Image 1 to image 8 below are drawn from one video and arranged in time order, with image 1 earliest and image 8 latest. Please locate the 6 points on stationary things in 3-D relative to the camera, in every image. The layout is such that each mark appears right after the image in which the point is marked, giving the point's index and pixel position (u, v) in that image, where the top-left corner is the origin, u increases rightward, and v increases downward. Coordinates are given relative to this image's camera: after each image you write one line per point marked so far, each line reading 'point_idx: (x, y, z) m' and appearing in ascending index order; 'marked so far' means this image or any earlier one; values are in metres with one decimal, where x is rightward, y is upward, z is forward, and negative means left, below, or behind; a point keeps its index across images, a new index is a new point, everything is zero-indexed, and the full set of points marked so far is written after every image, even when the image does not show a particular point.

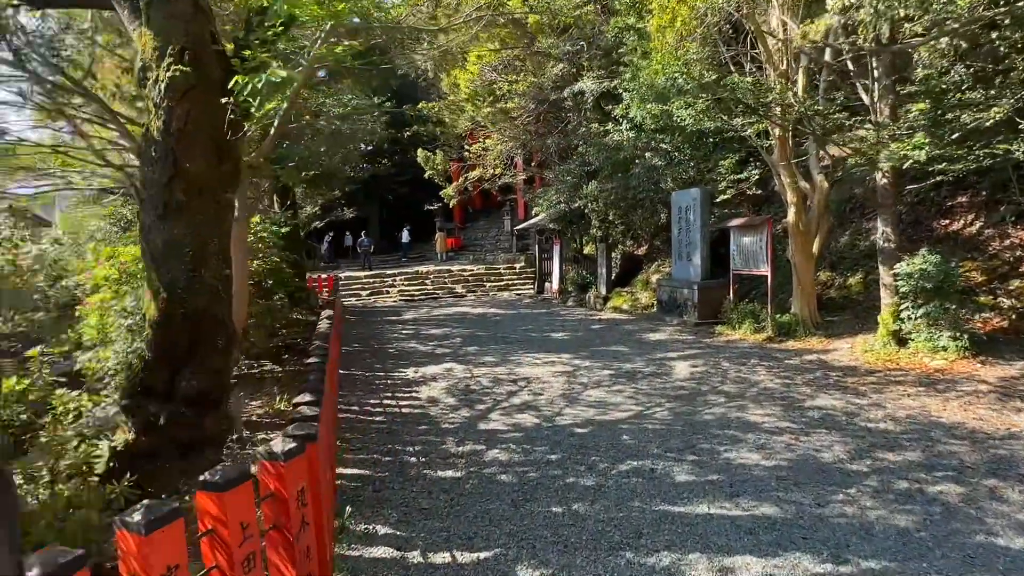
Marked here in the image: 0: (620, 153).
0: (+2.5, +3.2, +14.0) m
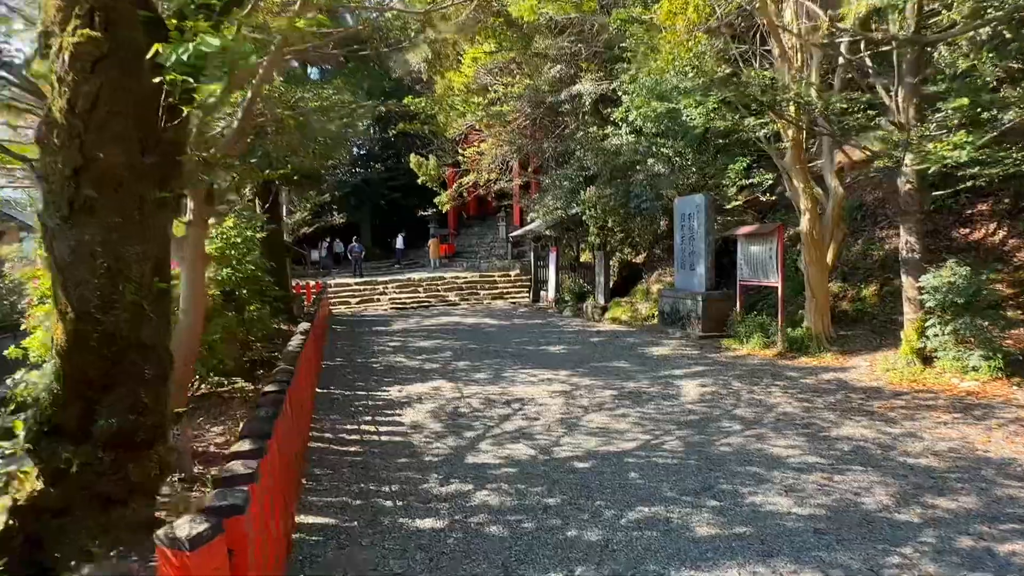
0: (+2.4, +3.0, +13.5) m
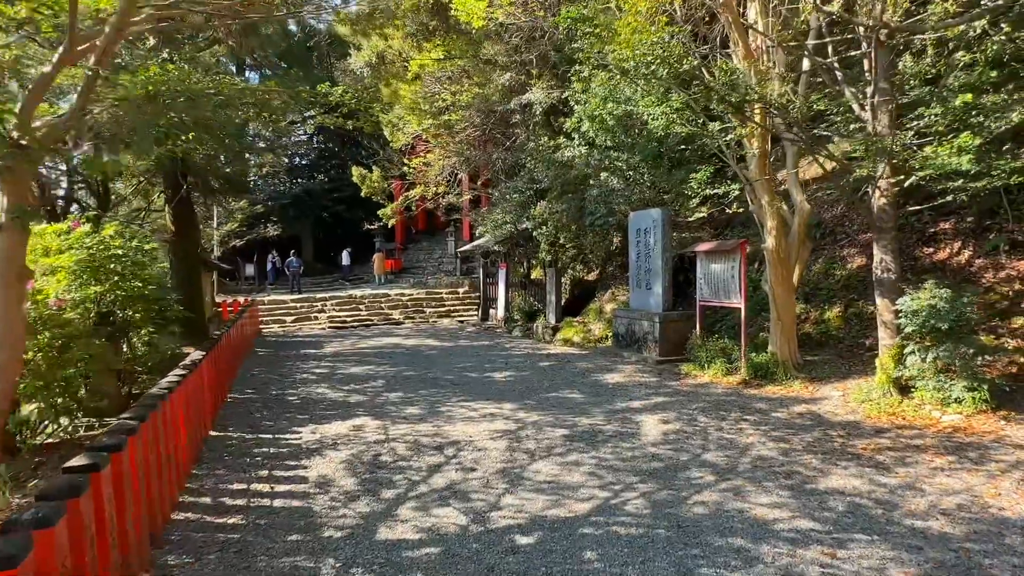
0: (+1.3, +2.5, +12.8) m
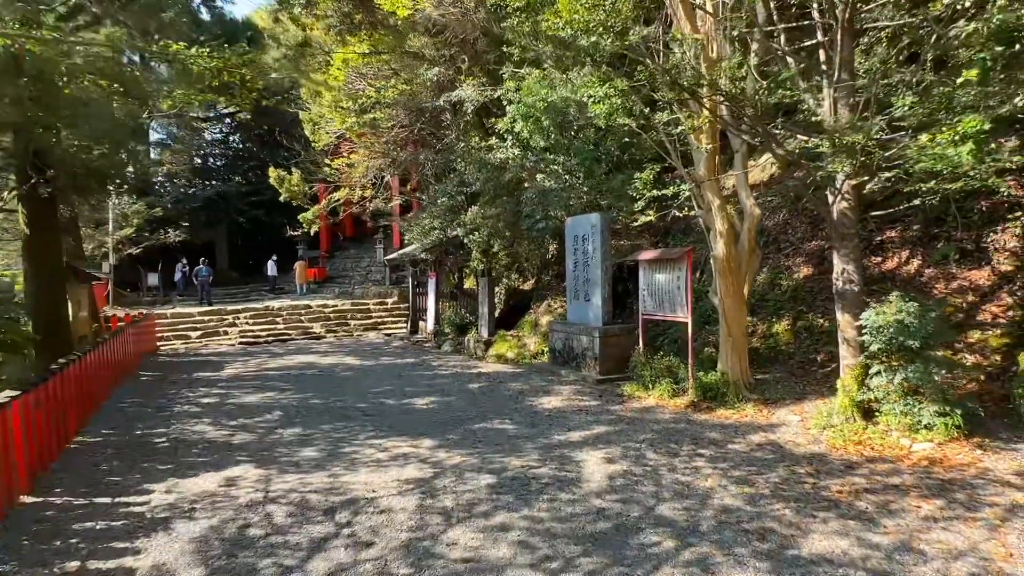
0: (-0.2, +2.3, +11.9) m
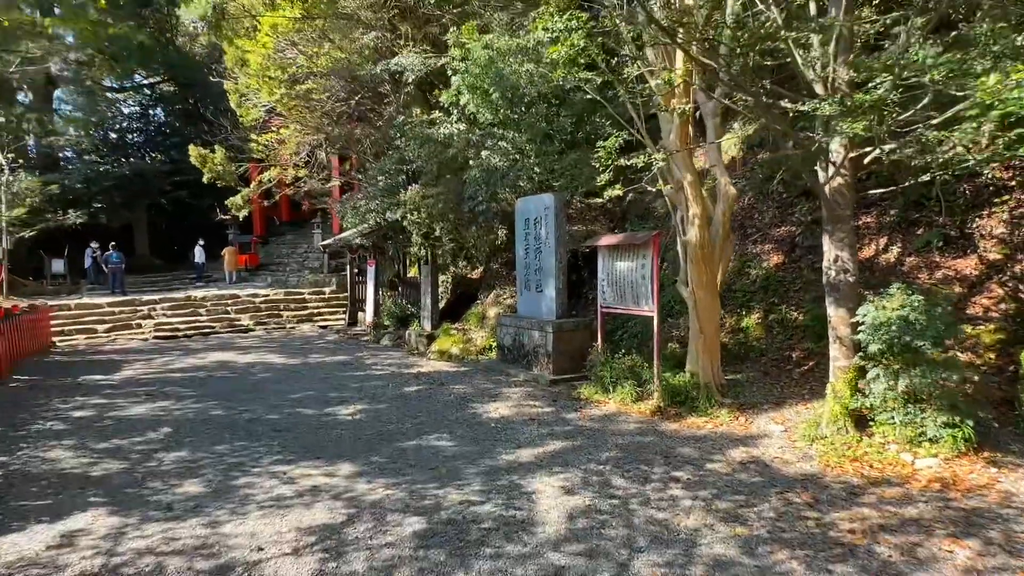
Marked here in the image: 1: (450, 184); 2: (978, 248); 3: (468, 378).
0: (-1.2, +2.5, +10.8) m
1: (-1.2, +1.9, +10.9) m
2: (+5.0, +0.4, +6.4) m
3: (-0.6, -1.2, +8.0) m
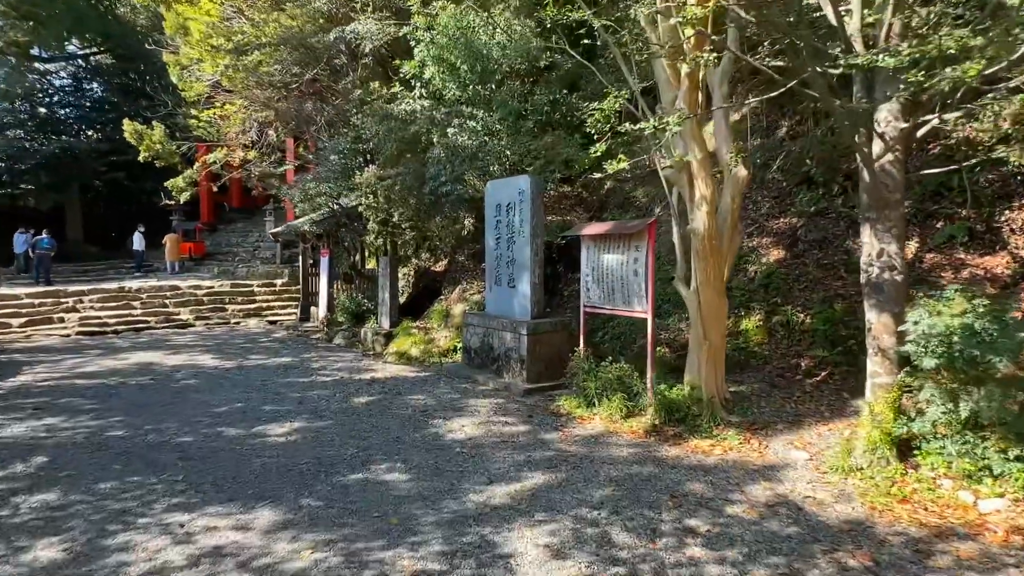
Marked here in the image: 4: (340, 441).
0: (-1.7, +2.6, +9.7) m
1: (-1.7, +2.0, +9.8) m
2: (+4.7, +0.4, +5.6) m
3: (-1.0, -1.2, +6.9) m
4: (-1.4, -1.3, +4.9) m
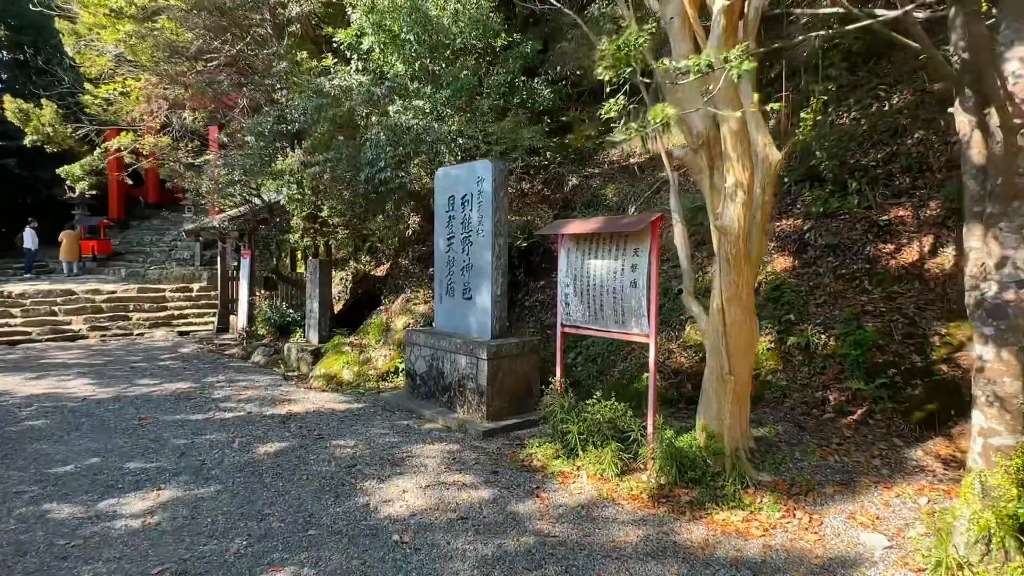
0: (-2.3, +2.5, +8.1) m
1: (-2.3, +1.9, +8.2) m
2: (+4.4, +0.3, +4.7) m
3: (-1.4, -1.3, +5.5) m
4: (-1.7, -1.4, +3.4) m
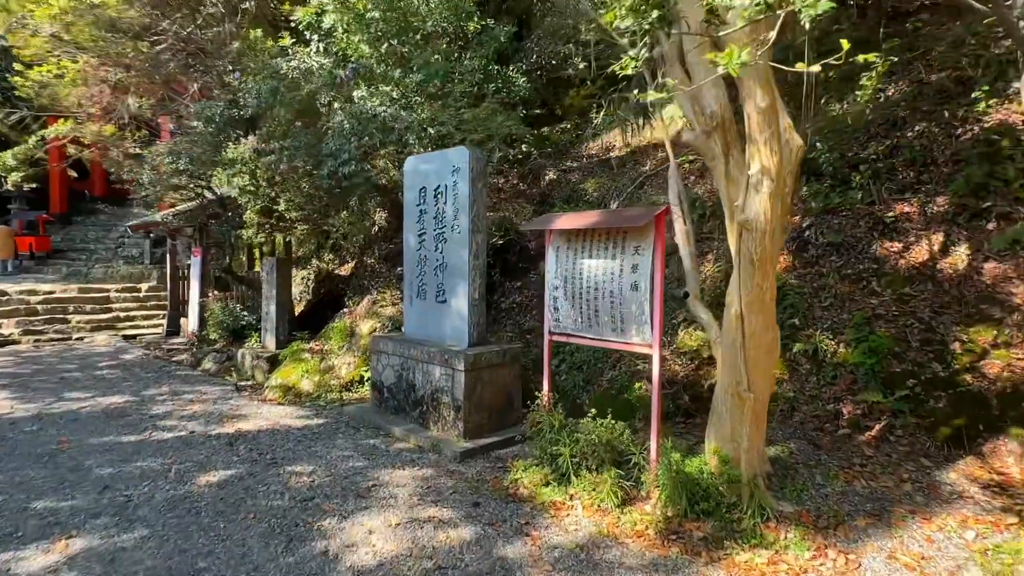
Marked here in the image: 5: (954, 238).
0: (-2.7, +2.5, +7.4) m
1: (-2.6, +1.9, +7.5) m
2: (+4.3, +0.3, +4.4) m
3: (-1.5, -1.3, +4.8) m
4: (-1.7, -1.4, +2.8) m
5: (+3.7, +0.4, +4.9) m
